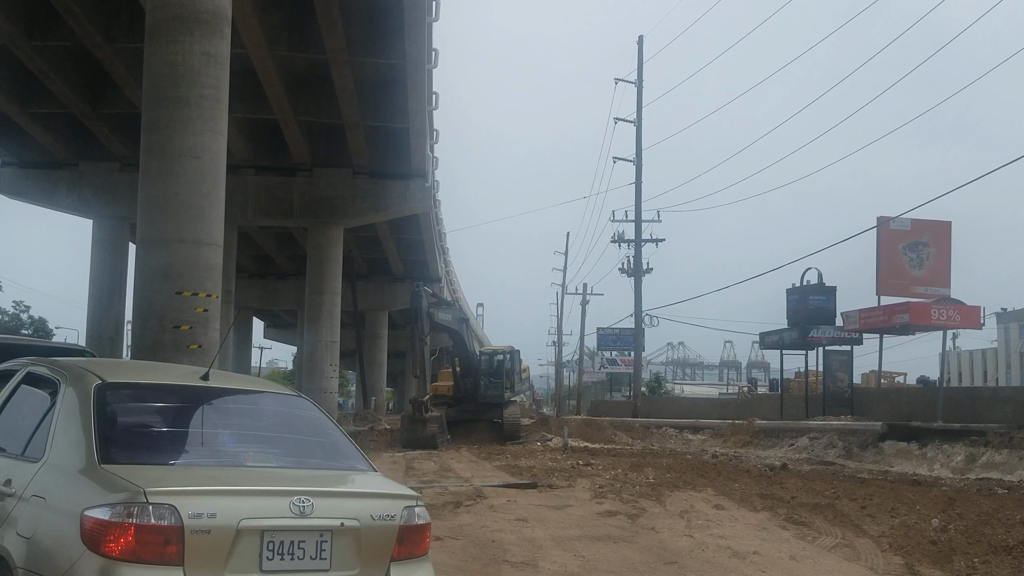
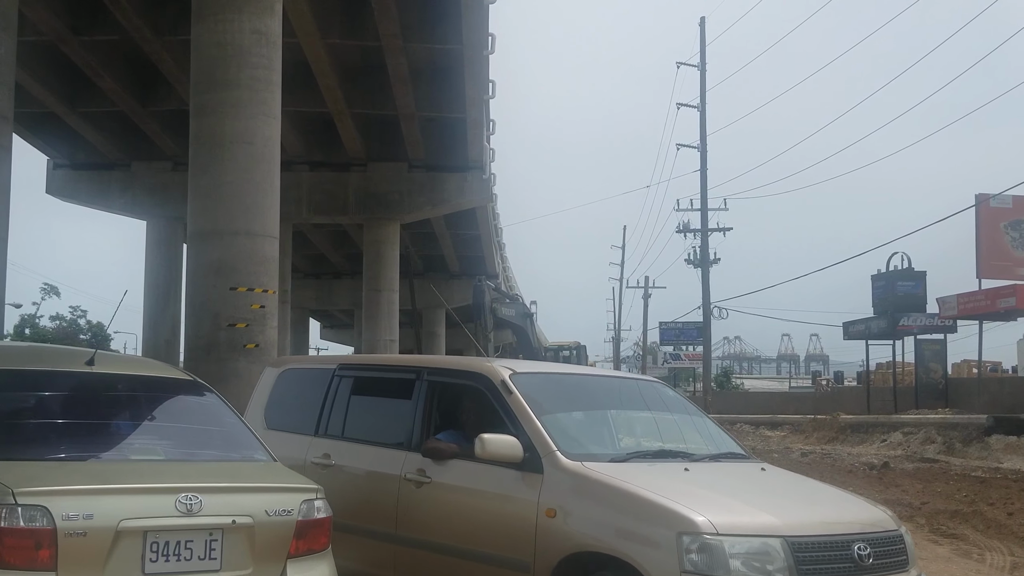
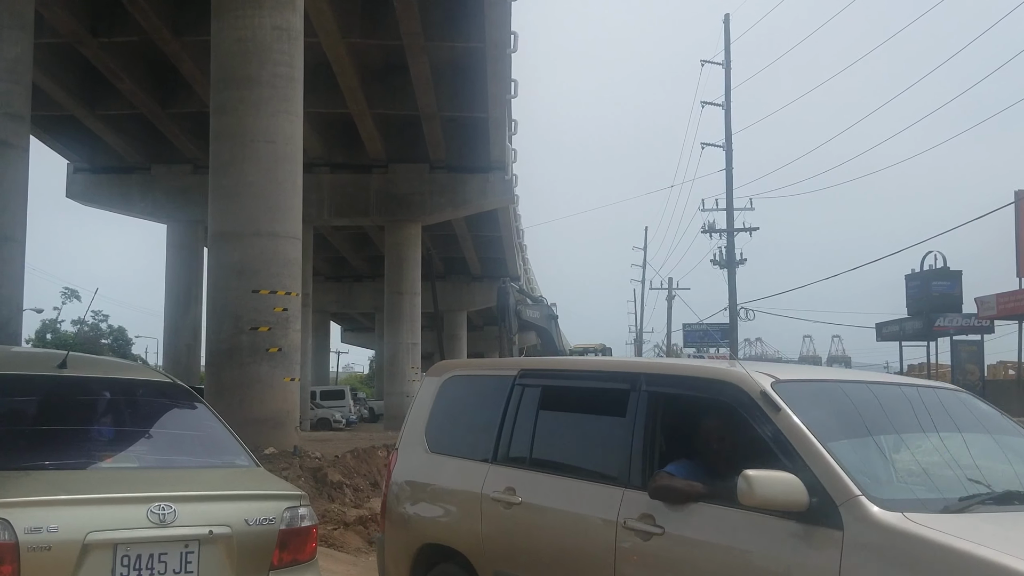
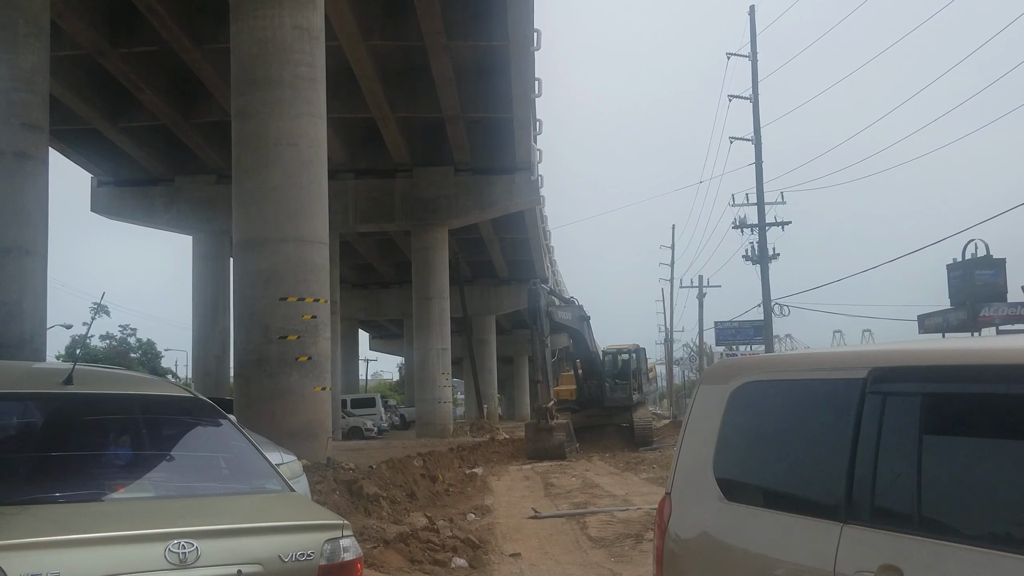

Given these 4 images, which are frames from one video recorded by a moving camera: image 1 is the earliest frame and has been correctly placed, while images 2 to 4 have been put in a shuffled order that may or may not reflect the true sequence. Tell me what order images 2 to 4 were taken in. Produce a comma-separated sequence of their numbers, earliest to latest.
2, 3, 4
